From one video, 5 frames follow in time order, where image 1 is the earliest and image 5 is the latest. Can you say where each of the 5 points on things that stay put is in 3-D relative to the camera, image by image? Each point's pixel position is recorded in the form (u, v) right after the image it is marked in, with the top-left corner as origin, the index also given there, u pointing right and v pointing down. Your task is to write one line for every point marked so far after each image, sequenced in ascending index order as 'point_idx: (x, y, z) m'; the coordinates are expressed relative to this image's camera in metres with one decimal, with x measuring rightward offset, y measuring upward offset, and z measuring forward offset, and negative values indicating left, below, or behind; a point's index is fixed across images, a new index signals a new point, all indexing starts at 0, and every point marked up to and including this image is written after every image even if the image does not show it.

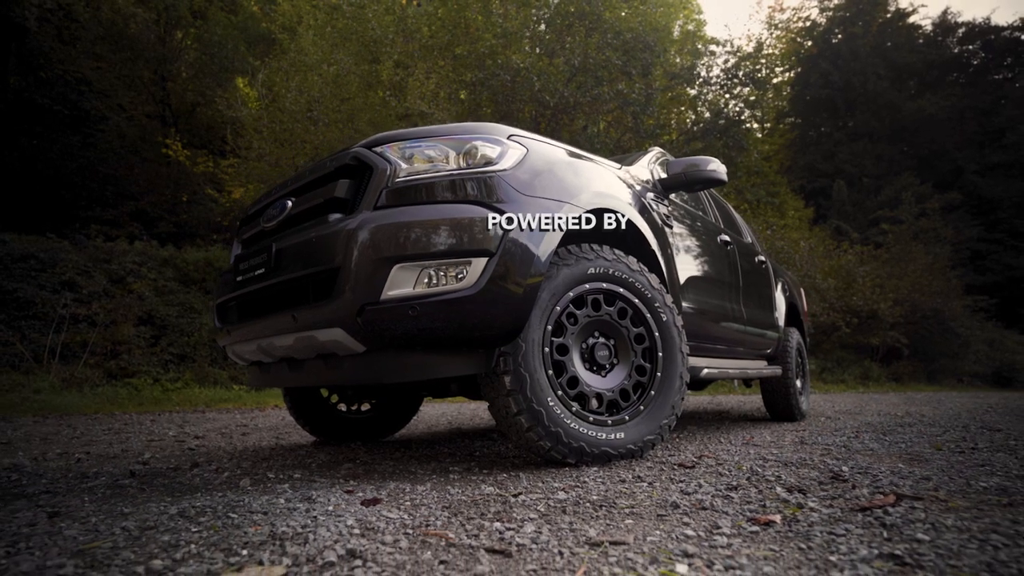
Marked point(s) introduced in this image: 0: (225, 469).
0: (-1.0, -0.6, +2.5) m
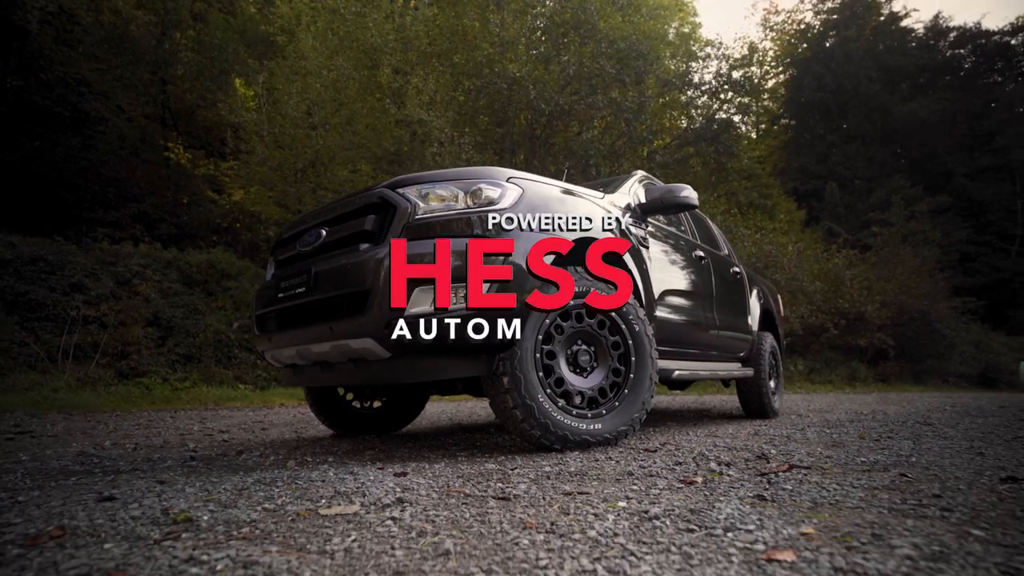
0: (-1.0, -0.7, +2.9) m
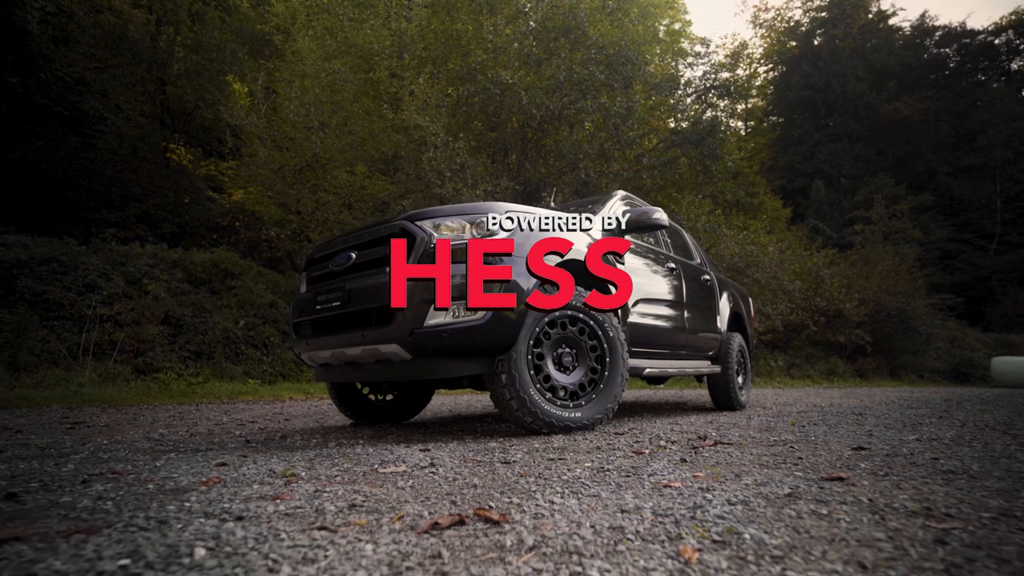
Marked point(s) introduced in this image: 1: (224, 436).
0: (-1.0, -0.7, +3.4) m
1: (-1.5, -0.8, +3.7) m
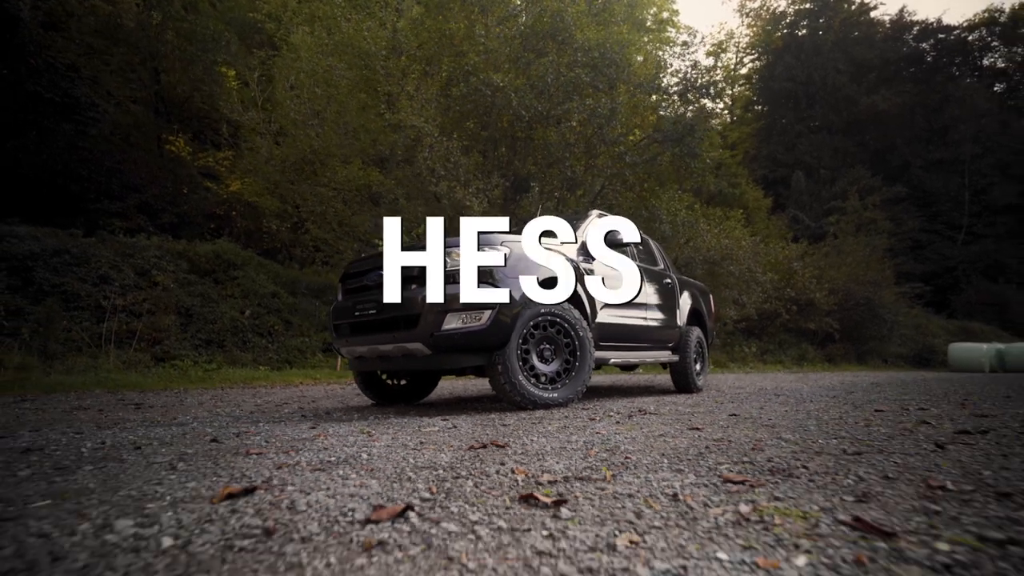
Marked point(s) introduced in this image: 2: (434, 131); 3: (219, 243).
0: (-1.0, -0.8, +4.4) m
1: (-1.6, -0.8, +4.7) m
2: (-1.5, +3.0, +13.5) m
3: (-6.0, +0.9, +14.7) m
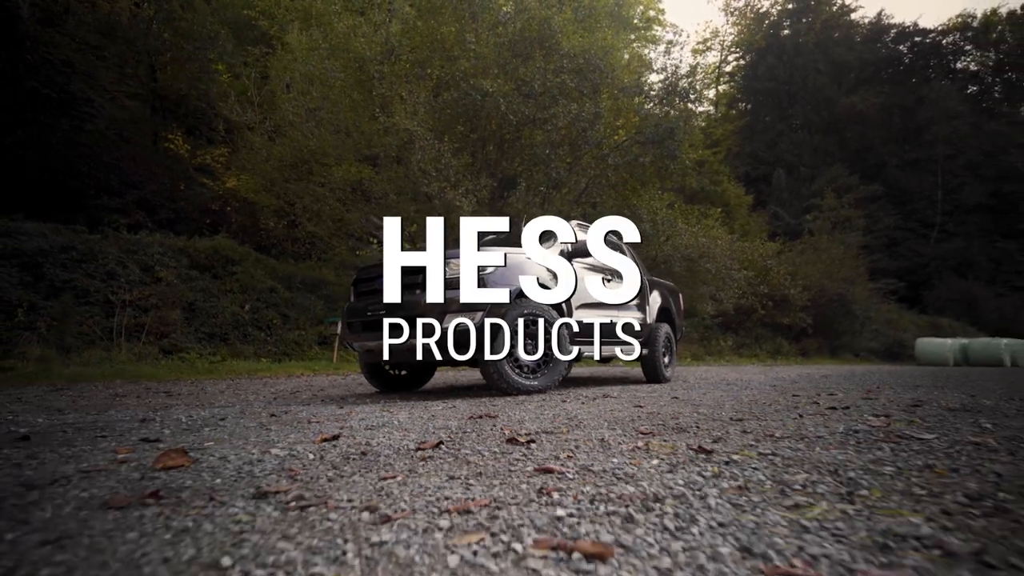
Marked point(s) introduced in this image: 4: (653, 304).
0: (-1.1, -0.8, +5.1) m
1: (-1.7, -0.8, +5.4) m
2: (-1.8, +3.1, +14.2) m
3: (-6.3, +1.0, +15.3) m
4: (+1.5, -0.2, +7.7) m
